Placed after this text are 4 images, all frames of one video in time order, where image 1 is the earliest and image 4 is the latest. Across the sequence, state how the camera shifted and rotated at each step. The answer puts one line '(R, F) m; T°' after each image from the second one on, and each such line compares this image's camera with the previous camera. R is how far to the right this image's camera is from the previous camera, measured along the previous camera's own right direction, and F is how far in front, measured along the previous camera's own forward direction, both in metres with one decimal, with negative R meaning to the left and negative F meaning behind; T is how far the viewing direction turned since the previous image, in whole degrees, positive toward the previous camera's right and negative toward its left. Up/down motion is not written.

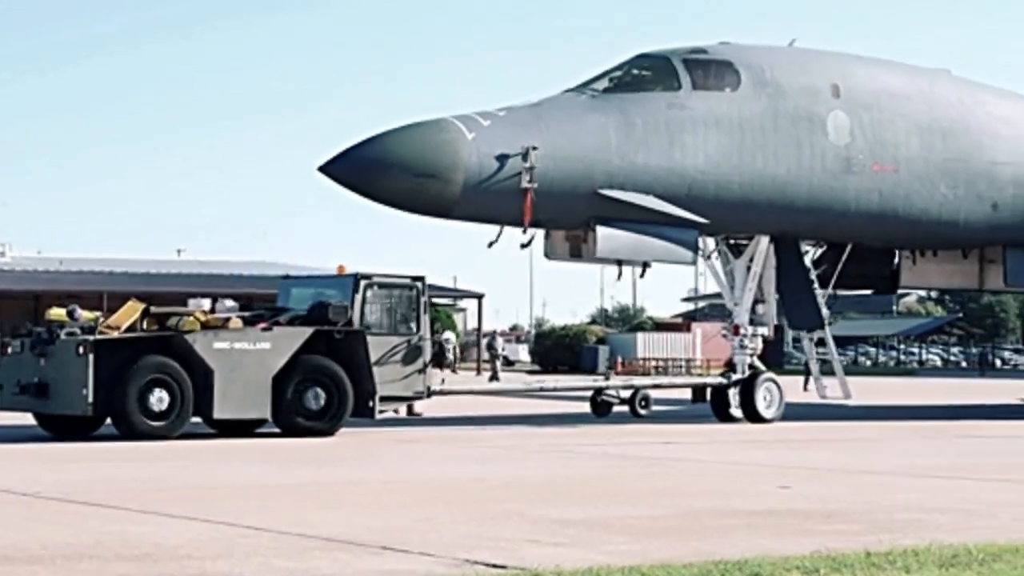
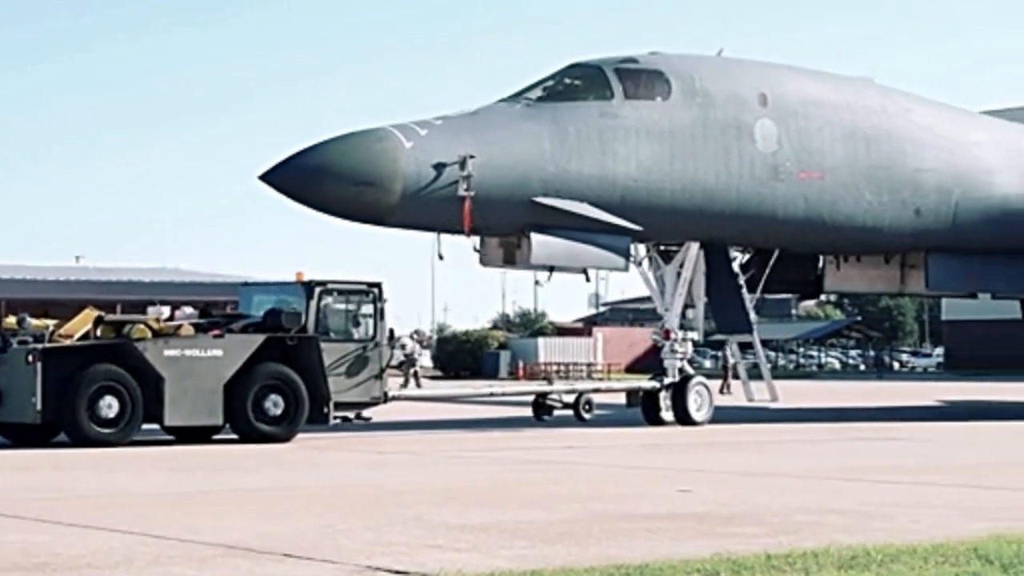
(+0.5, -0.3) m; 0°
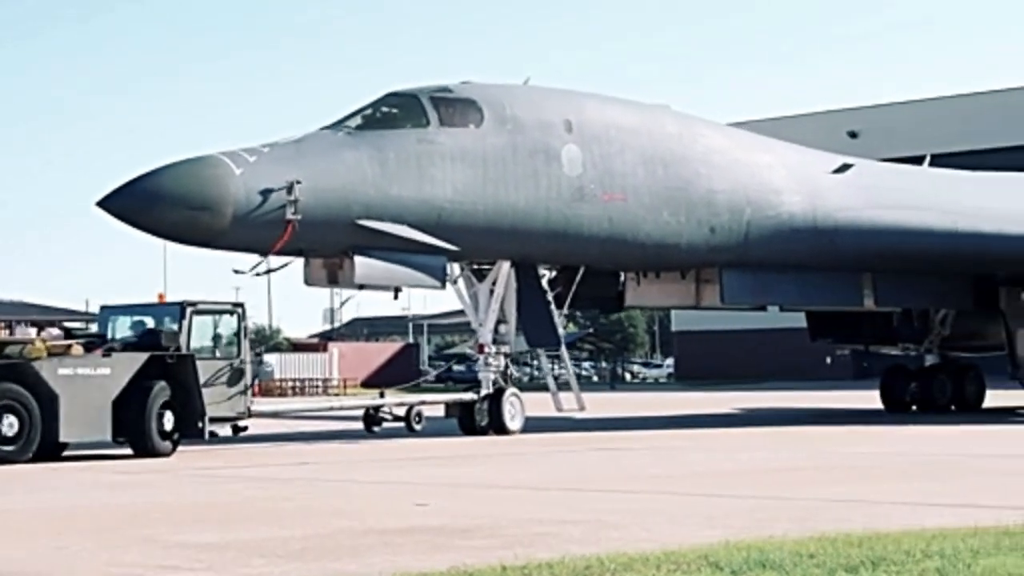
(+1.6, -0.8) m; 0°
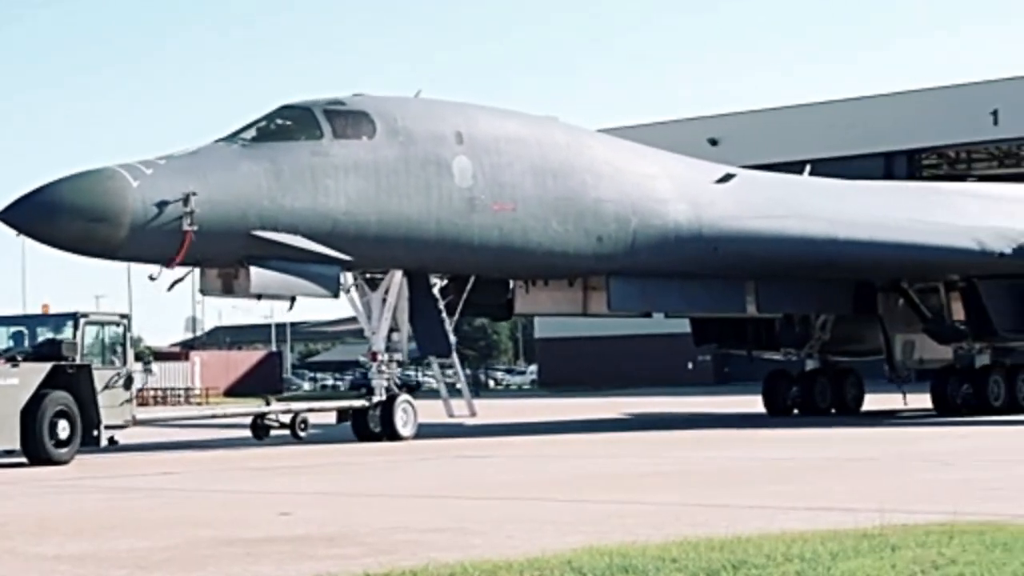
(+0.7, -0.3) m; +1°
